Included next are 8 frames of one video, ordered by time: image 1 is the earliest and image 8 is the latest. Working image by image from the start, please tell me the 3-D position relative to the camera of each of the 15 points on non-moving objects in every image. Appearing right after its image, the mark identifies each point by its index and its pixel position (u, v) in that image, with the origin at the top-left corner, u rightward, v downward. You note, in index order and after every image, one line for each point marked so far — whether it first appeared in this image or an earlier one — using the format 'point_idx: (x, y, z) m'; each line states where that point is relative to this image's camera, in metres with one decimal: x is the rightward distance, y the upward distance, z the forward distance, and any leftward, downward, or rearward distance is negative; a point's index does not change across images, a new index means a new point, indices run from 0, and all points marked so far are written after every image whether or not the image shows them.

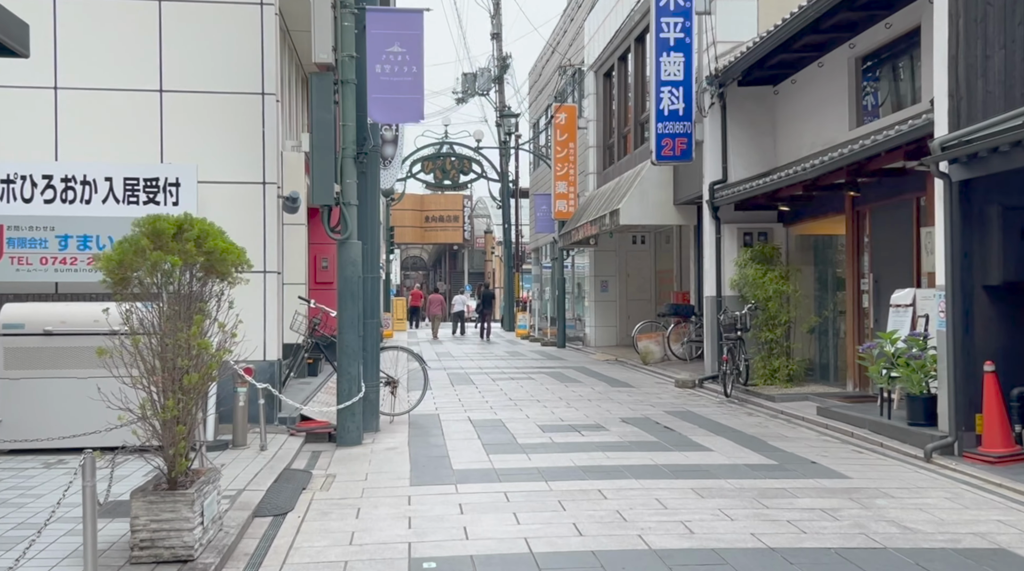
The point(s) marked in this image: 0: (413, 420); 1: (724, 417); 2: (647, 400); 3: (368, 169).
0: (-1.1, -1.5, +11.8) m
1: (+2.4, -1.5, +11.9) m
2: (+1.7, -1.5, +13.5) m
3: (-1.5, +1.2, +10.5) m
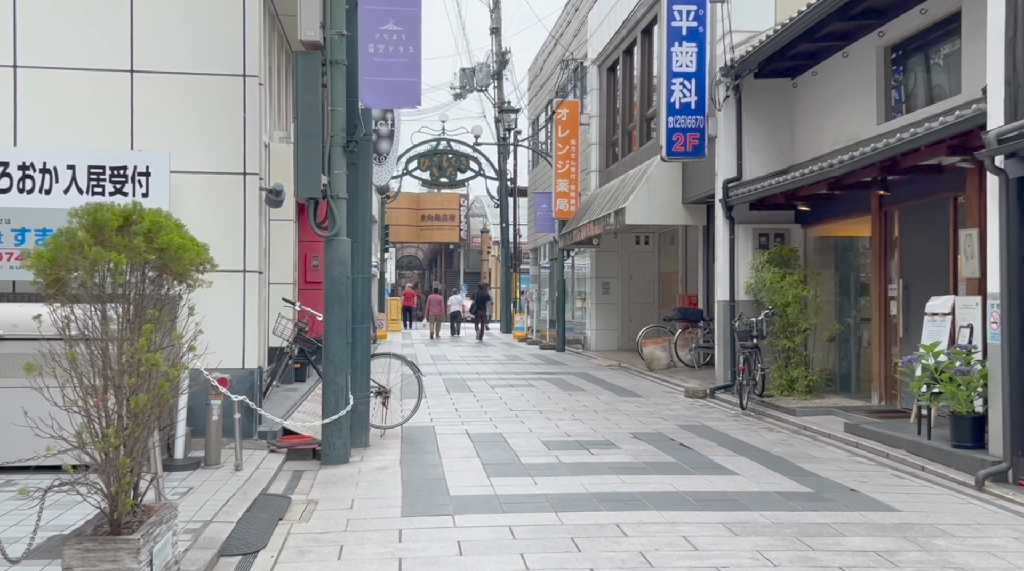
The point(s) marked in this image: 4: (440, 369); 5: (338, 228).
0: (-1.1, -1.6, +10.9) m
1: (+2.4, -1.5, +11.0) m
2: (+1.8, -1.5, +12.6) m
3: (-1.4, +1.2, +9.6) m
4: (-1.4, -1.6, +19.9) m
5: (-1.5, +0.5, +8.9) m
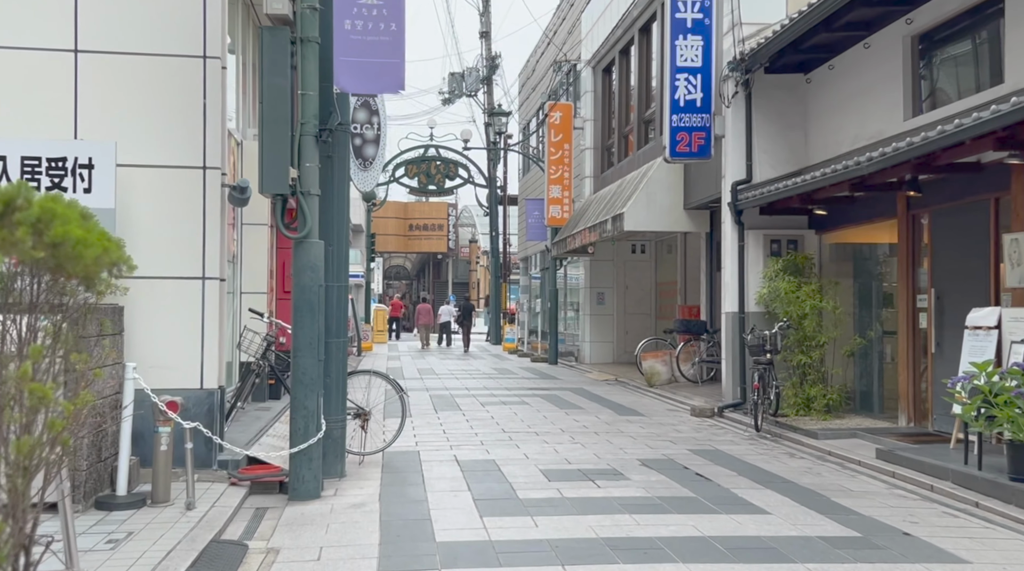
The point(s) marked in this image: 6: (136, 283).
0: (-1.2, -1.6, +9.8) m
1: (+2.4, -1.6, +9.9) m
2: (+1.7, -1.7, +11.6) m
3: (-1.5, +1.1, +8.5) m
4: (-1.5, -1.8, +18.8) m
5: (-1.5, +0.4, +7.8) m
6: (-3.0, 0.0, +8.3) m
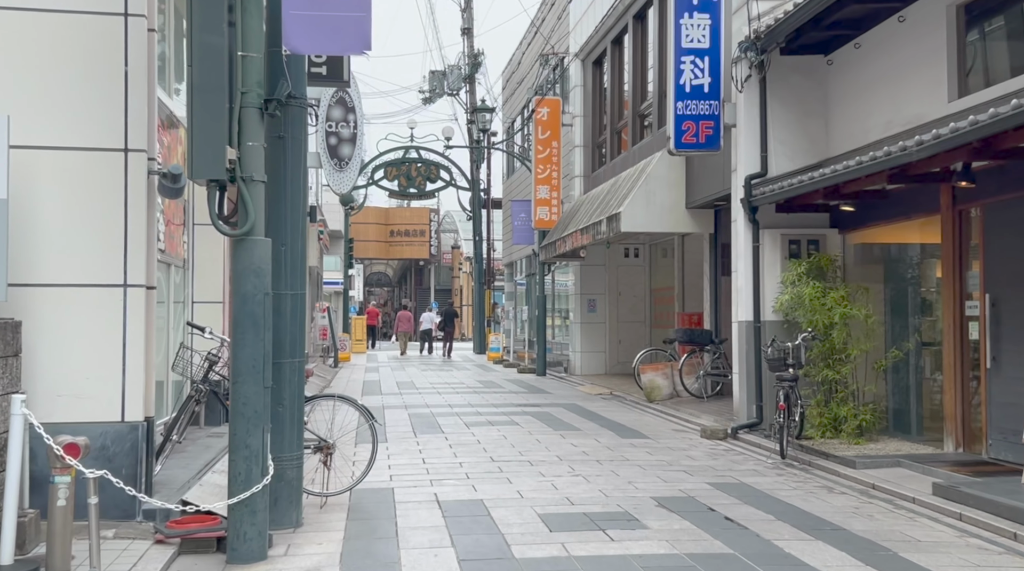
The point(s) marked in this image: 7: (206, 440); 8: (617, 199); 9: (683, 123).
0: (-1.2, -1.7, +8.2) m
1: (+2.3, -1.7, +8.4) m
2: (+1.6, -1.7, +10.1) m
3: (-1.5, +1.0, +7.0) m
4: (-1.8, -1.9, +17.3) m
5: (-1.6, +0.4, +6.3) m
6: (-3.0, 0.0, +6.7) m
7: (-2.8, -1.4, +9.4) m
8: (+1.7, +1.4, +16.5) m
9: (+2.1, +2.0, +12.8) m
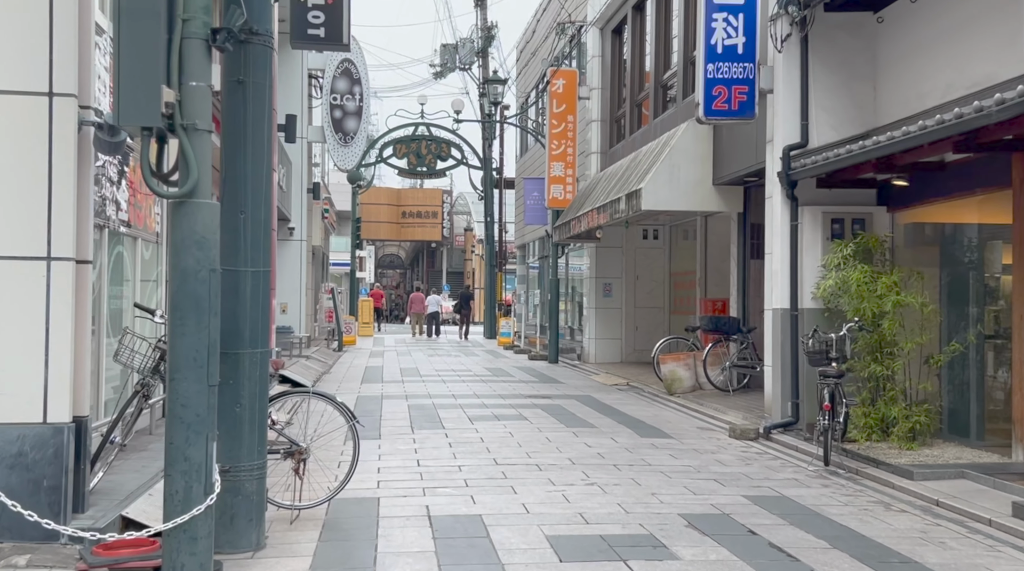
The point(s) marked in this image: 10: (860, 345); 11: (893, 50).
0: (-1.2, -1.5, +7.1) m
1: (+2.3, -1.6, +7.2) m
2: (+1.6, -1.6, +8.9) m
3: (-1.5, +1.2, +5.8) m
4: (-1.6, -1.6, +16.1) m
5: (-1.5, +0.5, +5.1) m
6: (-3.0, +0.1, +5.5) m
7: (-2.7, -1.2, +8.2) m
8: (+1.8, +1.6, +15.3) m
9: (+2.2, +2.2, +11.5) m
10: (+3.3, -0.6, +9.7) m
11: (+3.9, +2.4, +10.6) m
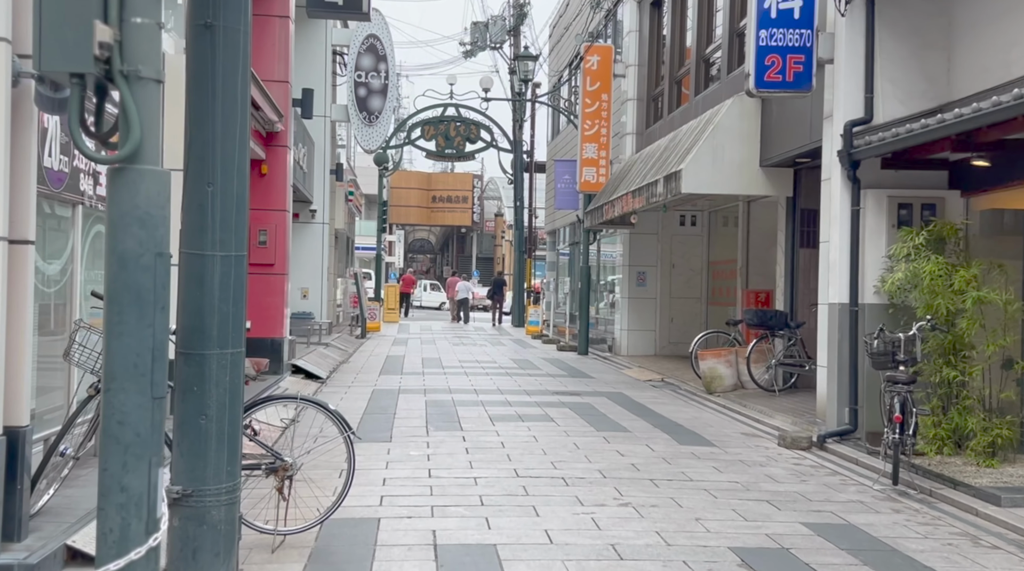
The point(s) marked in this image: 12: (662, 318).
0: (-1.1, -1.5, +6.1) m
1: (+2.5, -1.5, +6.1) m
2: (+1.8, -1.5, +7.8) m
3: (-1.4, +1.2, +4.8) m
4: (-1.2, -1.4, +15.1) m
5: (-1.5, +0.6, +4.0) m
6: (-2.9, +0.2, +4.6) m
7: (-2.6, -1.1, +7.2) m
8: (+2.2, +1.8, +14.1) m
9: (+2.5, +2.3, +10.4) m
10: (+3.5, -0.5, +8.6) m
11: (+4.1, +2.4, +9.4) m
12: (+2.8, -0.6, +19.4) m
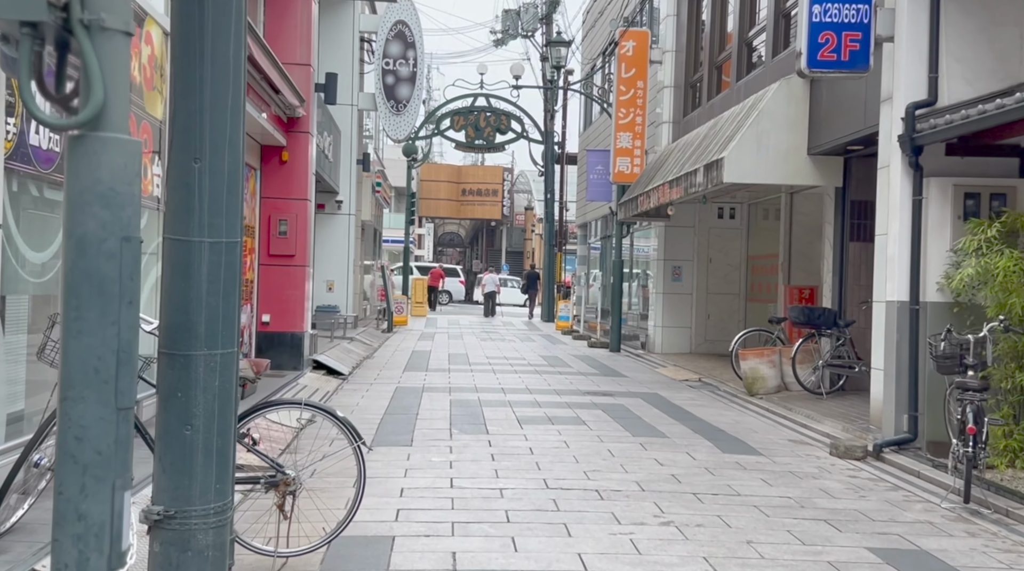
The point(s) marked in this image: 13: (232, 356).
0: (-0.9, -1.4, +5.4) m
1: (+2.6, -1.5, +5.4) m
2: (+2.0, -1.5, +7.1) m
3: (-1.2, +1.3, +4.1) m
4: (-0.8, -1.3, +14.5) m
5: (-1.3, +0.6, +3.4) m
6: (-2.8, +0.2, +4.0) m
7: (-2.4, -1.0, +6.6) m
8: (+2.6, +1.8, +13.4) m
9: (+2.8, +2.3, +9.6) m
10: (+3.7, -0.5, +7.8) m
11: (+4.4, +2.5, +8.6) m
12: (+3.3, -0.5, +18.6) m
13: (-1.2, -0.3, +4.4) m
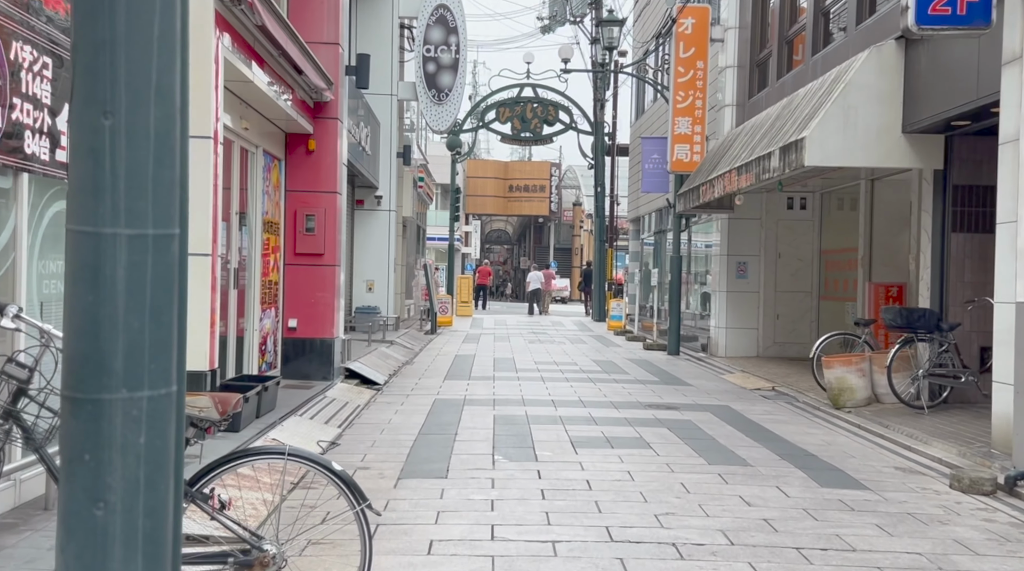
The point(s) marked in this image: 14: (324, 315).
0: (-0.7, -1.5, +4.0) m
1: (+2.8, -1.5, +3.8) m
2: (+2.3, -1.5, +5.6) m
3: (-1.1, +1.2, +2.8) m
4: (-0.2, -1.3, +13.1) m
5: (-1.2, +0.6, +2.1) m
6: (-2.6, +0.2, +2.7) m
7: (-2.1, -1.1, +5.3) m
8: (+3.2, +1.9, +11.8) m
9: (+3.2, +2.3, +8.1) m
10: (+4.0, -0.5, +6.2) m
11: (+4.8, +2.5, +6.9) m
12: (+4.2, -0.5, +17.0) m
13: (-1.0, -0.3, +3.0) m
14: (-2.3, -0.4, +12.7) m
